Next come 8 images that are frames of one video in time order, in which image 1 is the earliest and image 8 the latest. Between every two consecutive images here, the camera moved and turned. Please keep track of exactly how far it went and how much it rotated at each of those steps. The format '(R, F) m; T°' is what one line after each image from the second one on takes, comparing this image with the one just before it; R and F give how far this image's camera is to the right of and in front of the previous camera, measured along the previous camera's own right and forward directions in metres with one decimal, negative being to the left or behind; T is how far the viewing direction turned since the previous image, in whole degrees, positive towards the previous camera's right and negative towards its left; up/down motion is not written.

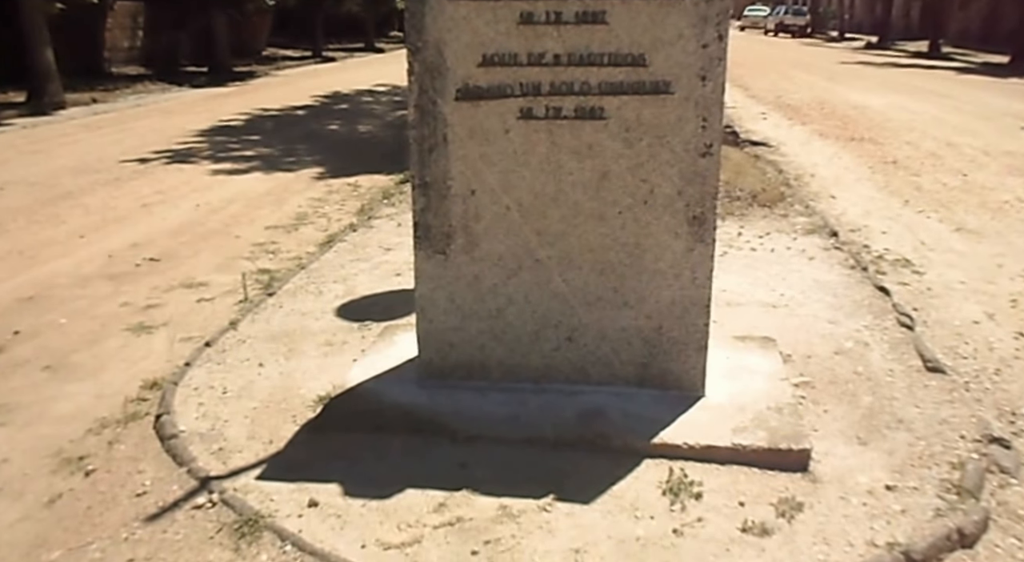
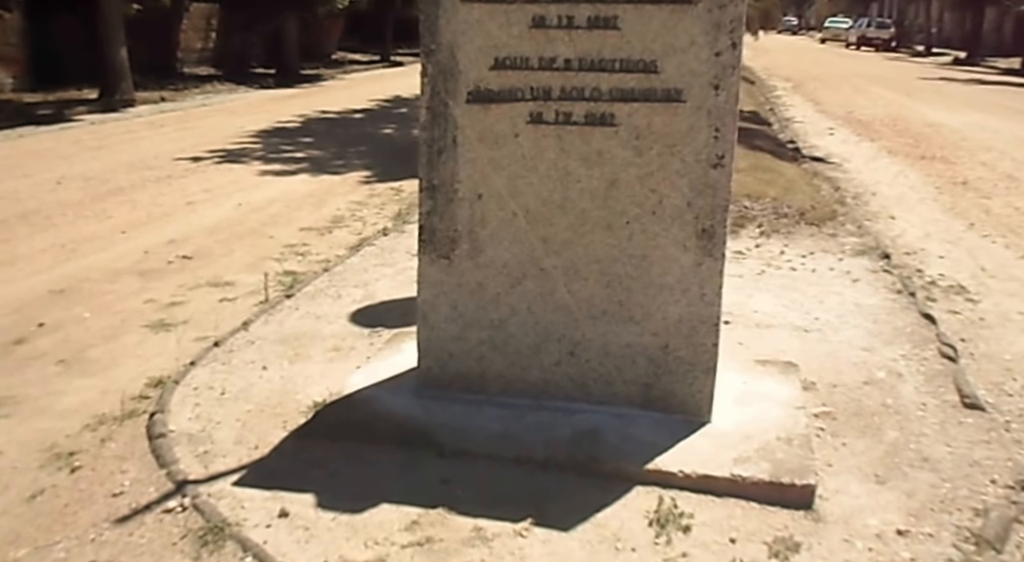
(+0.3, +0.1) m; -5°
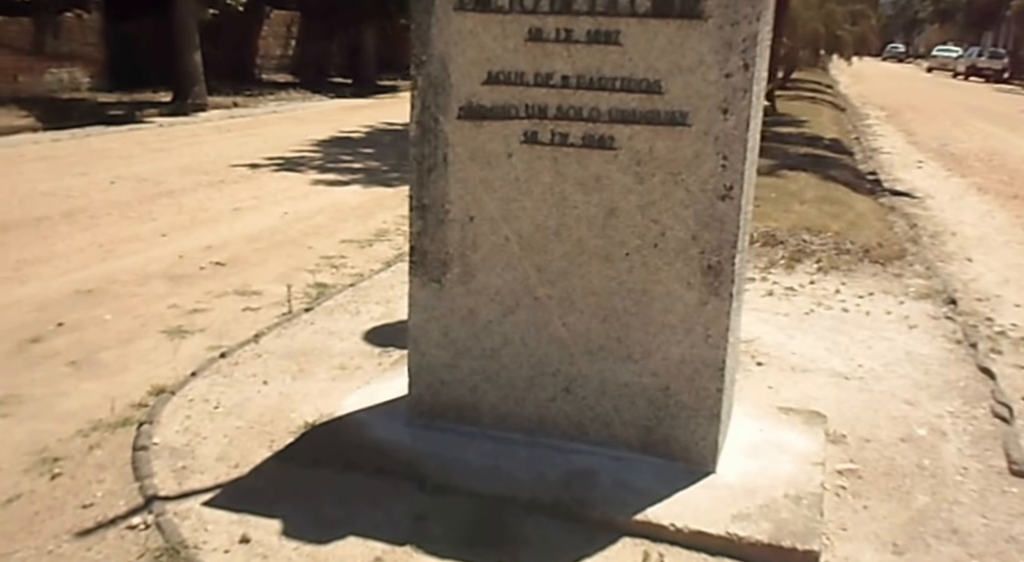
(+0.3, +0.2) m; -5°
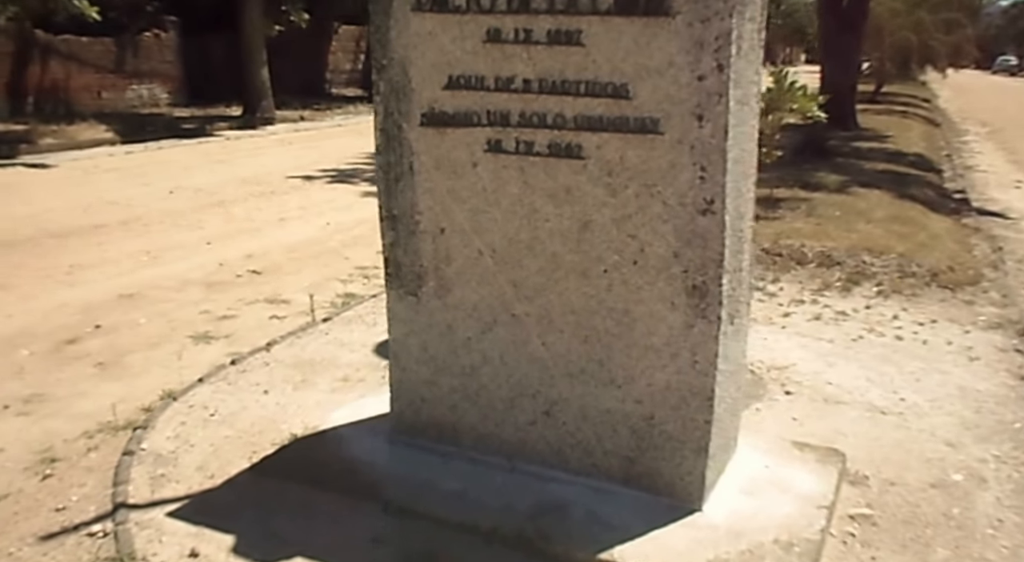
(+0.5, +0.2) m; -7°
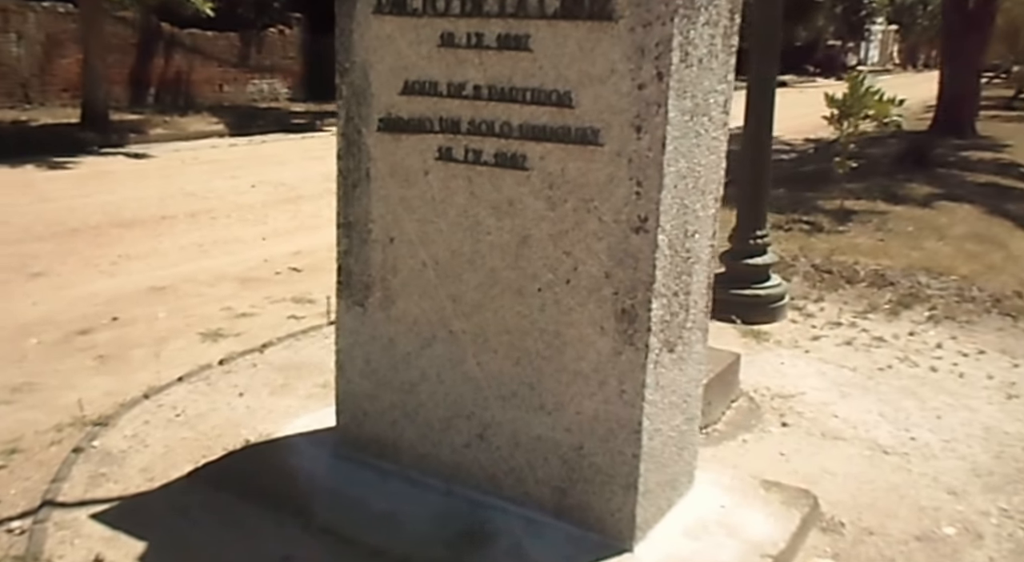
(+0.6, +0.2) m; -7°
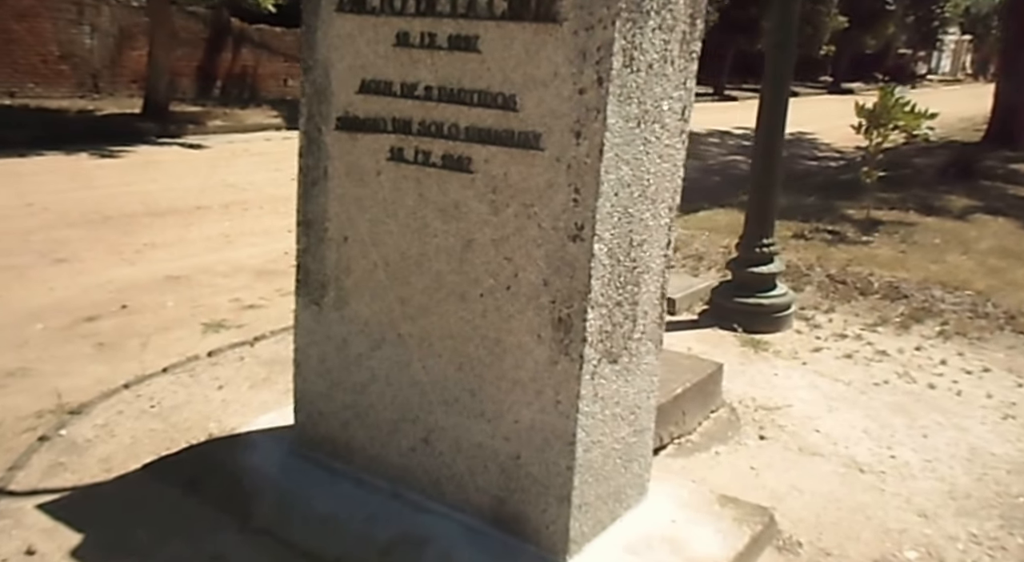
(+0.4, 0.0) m; -4°
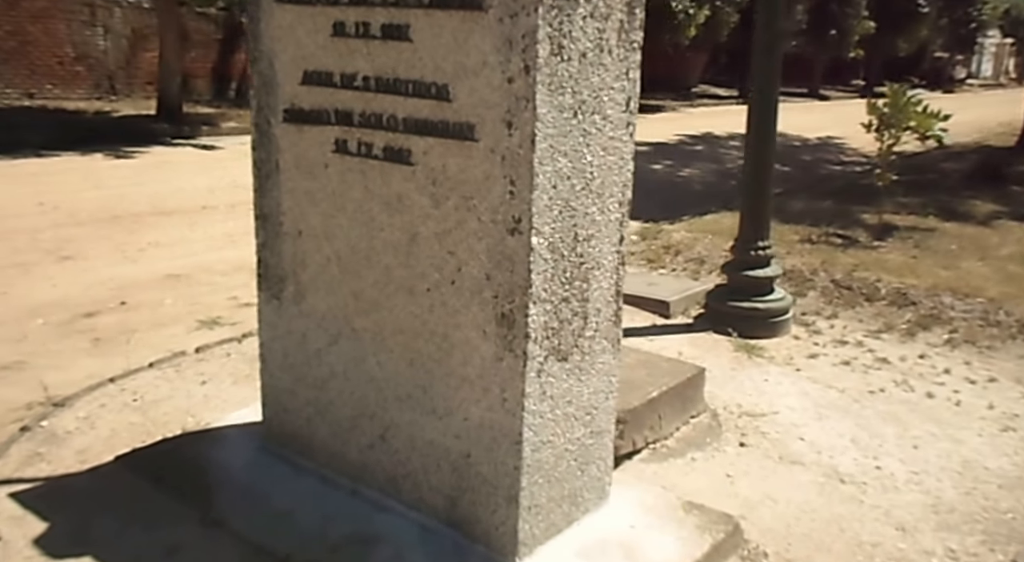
(+0.3, +0.1) m; -3°
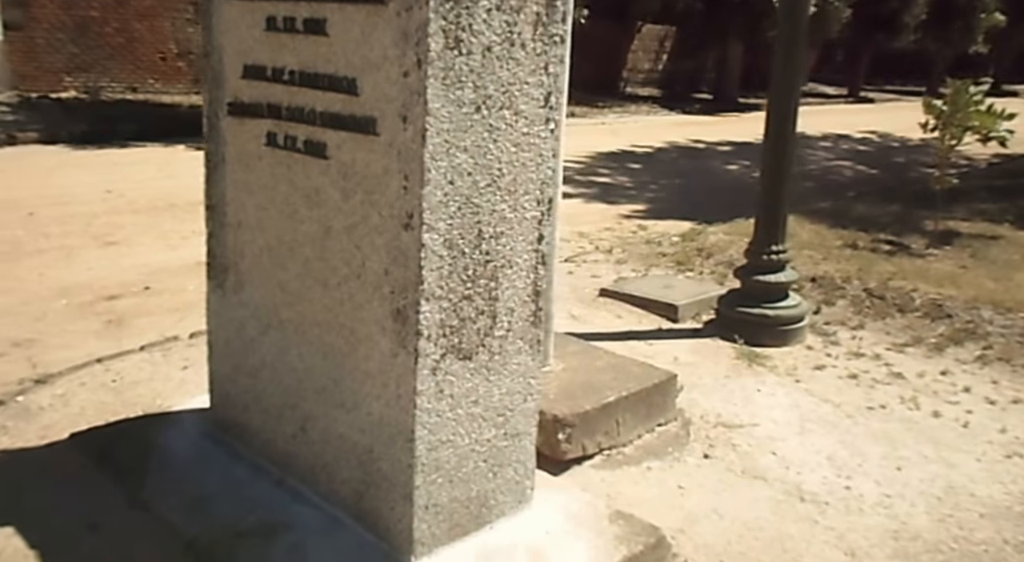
(+0.7, +0.1) m; -8°
